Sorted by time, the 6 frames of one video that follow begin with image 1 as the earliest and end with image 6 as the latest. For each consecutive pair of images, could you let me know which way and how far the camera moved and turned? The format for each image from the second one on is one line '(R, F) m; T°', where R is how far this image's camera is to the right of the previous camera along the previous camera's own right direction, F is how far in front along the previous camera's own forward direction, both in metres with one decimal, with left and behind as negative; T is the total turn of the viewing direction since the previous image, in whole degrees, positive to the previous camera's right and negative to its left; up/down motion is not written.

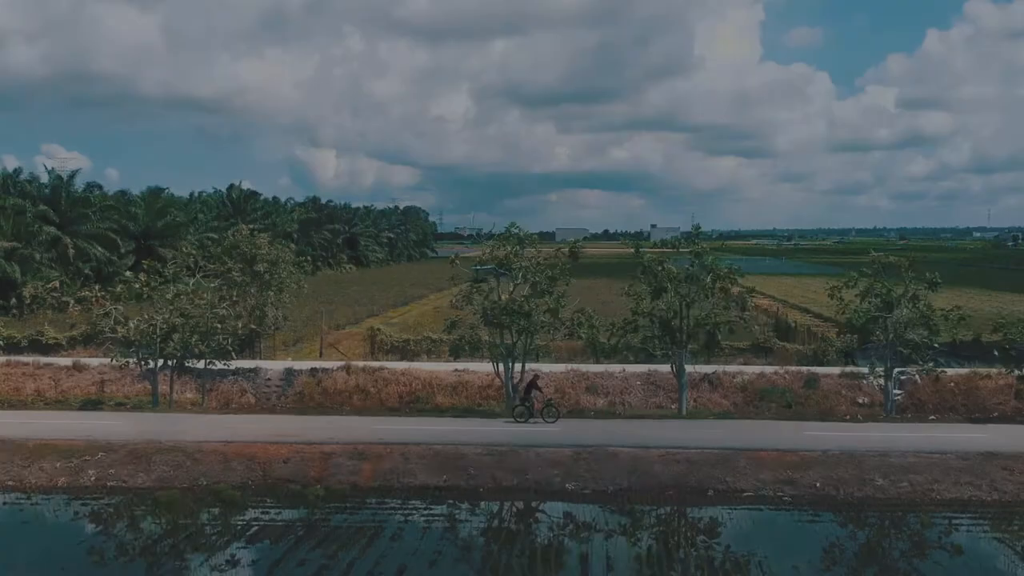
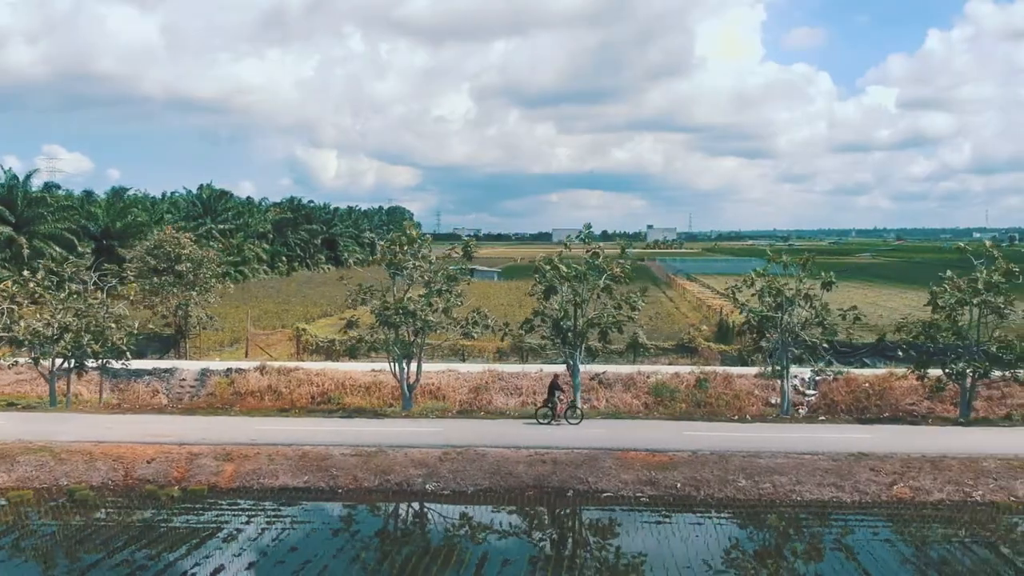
(+1.5, +0.1) m; 0°
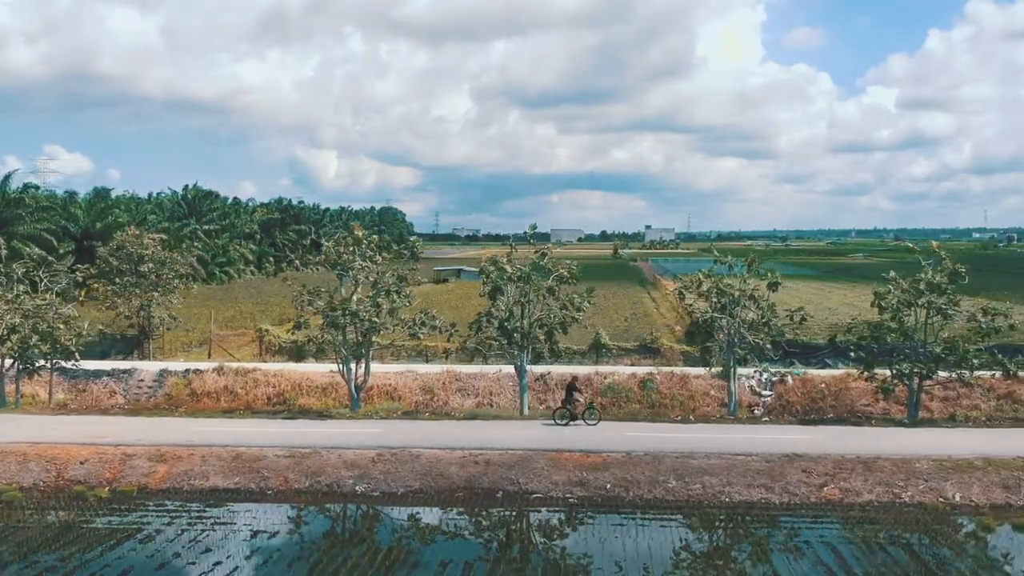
(+0.8, 0.0) m; 0°
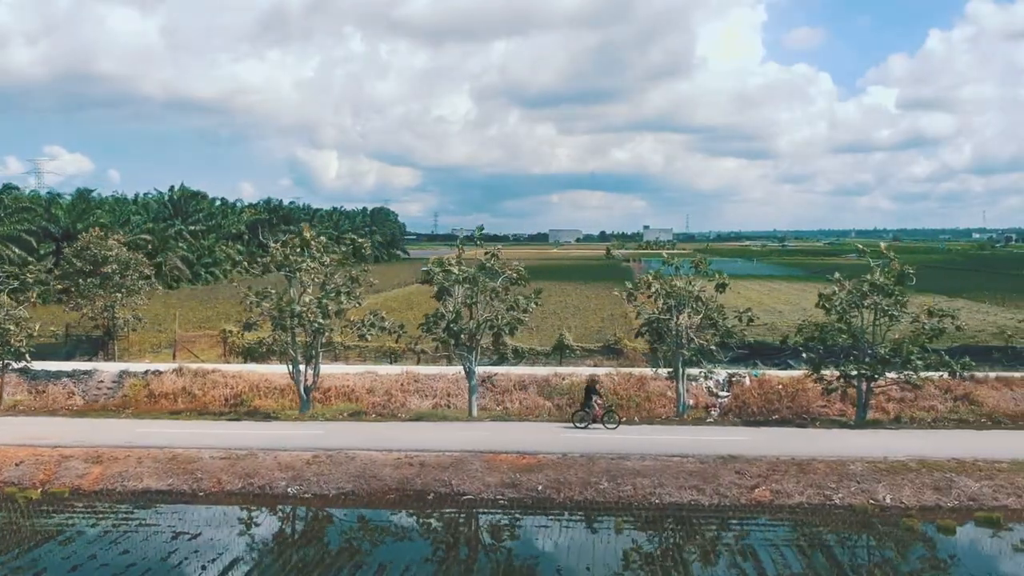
(+0.7, 0.0) m; 0°
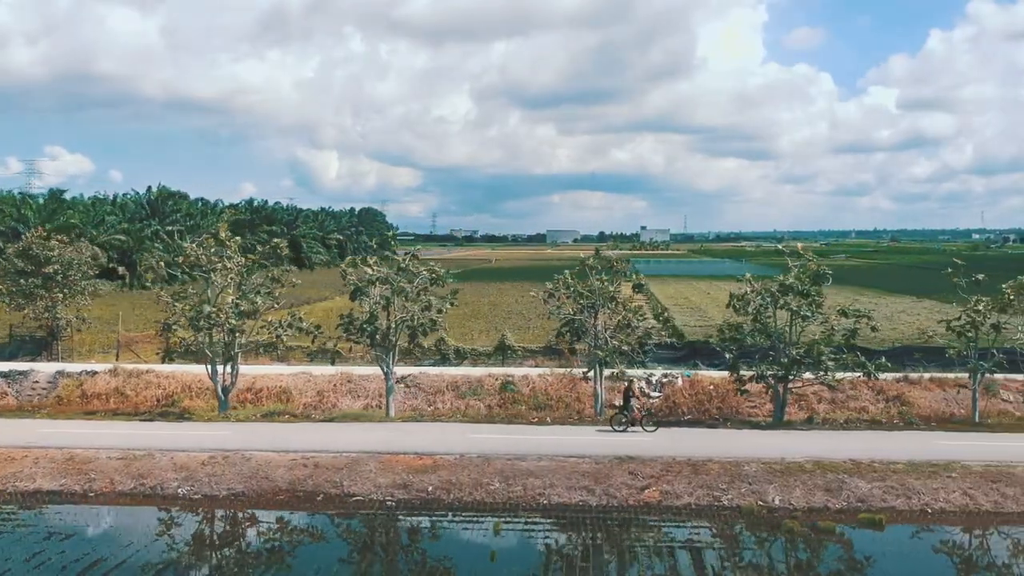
(+1.2, 0.0) m; 0°
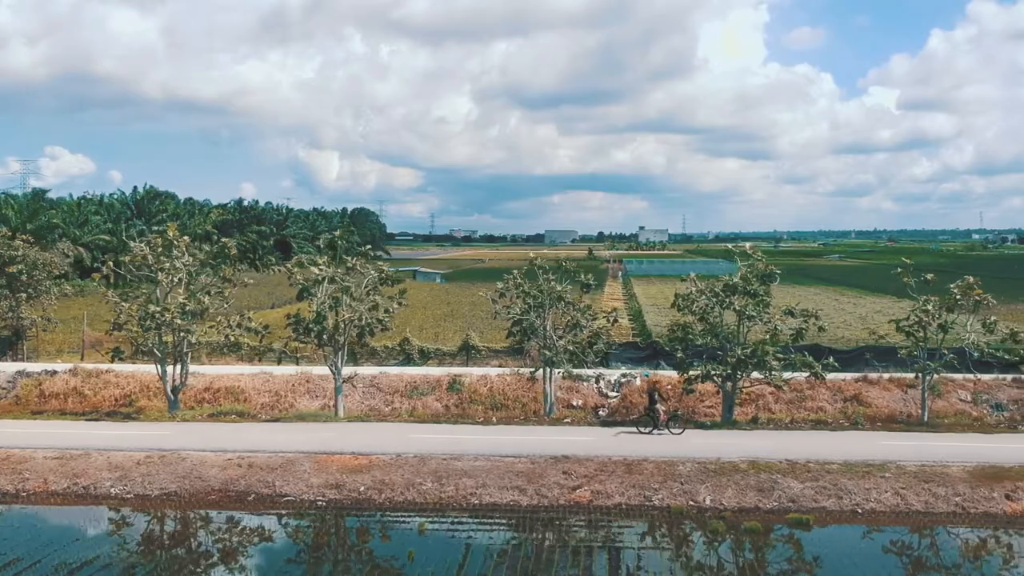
(+0.7, 0.0) m; 0°
